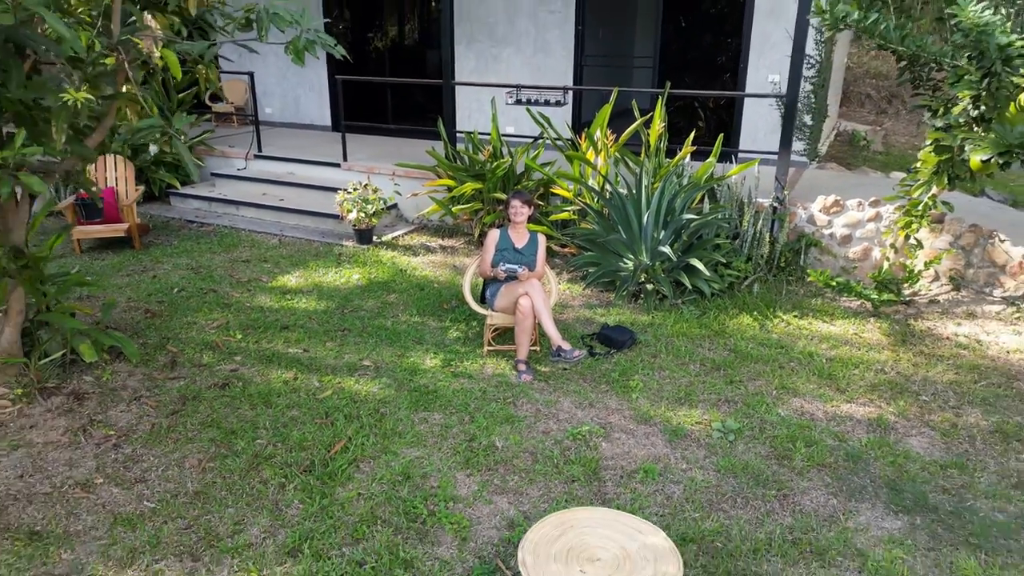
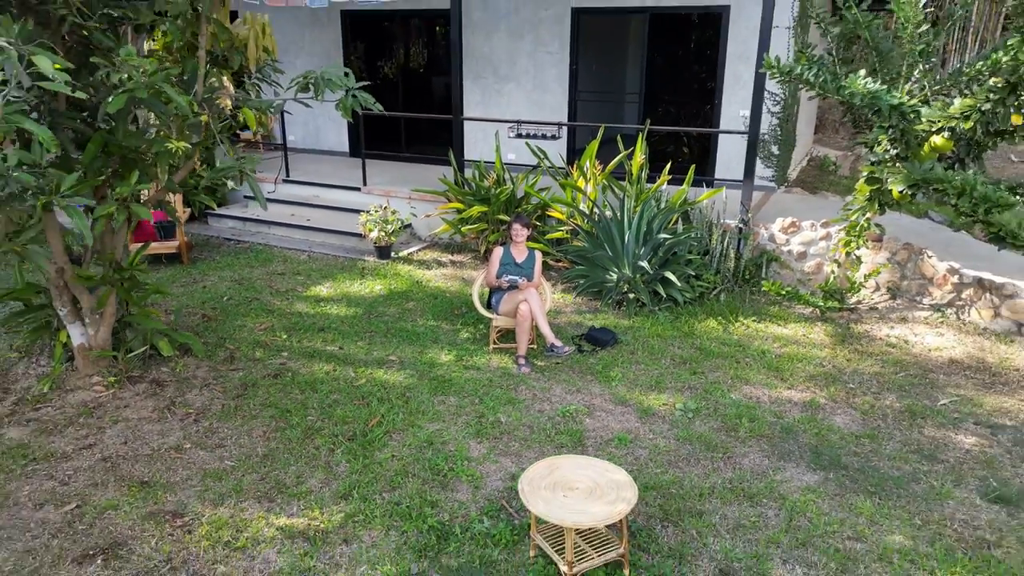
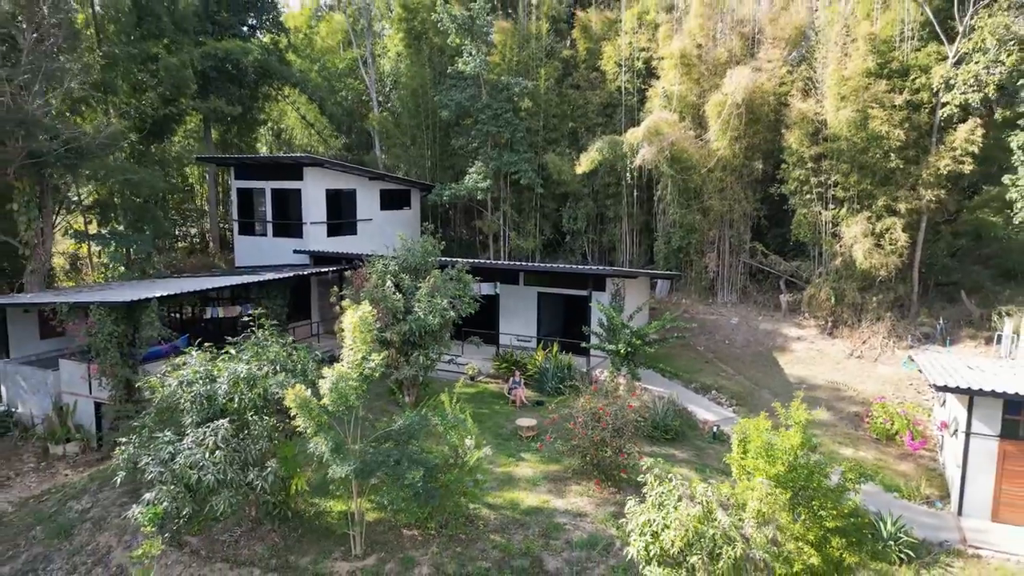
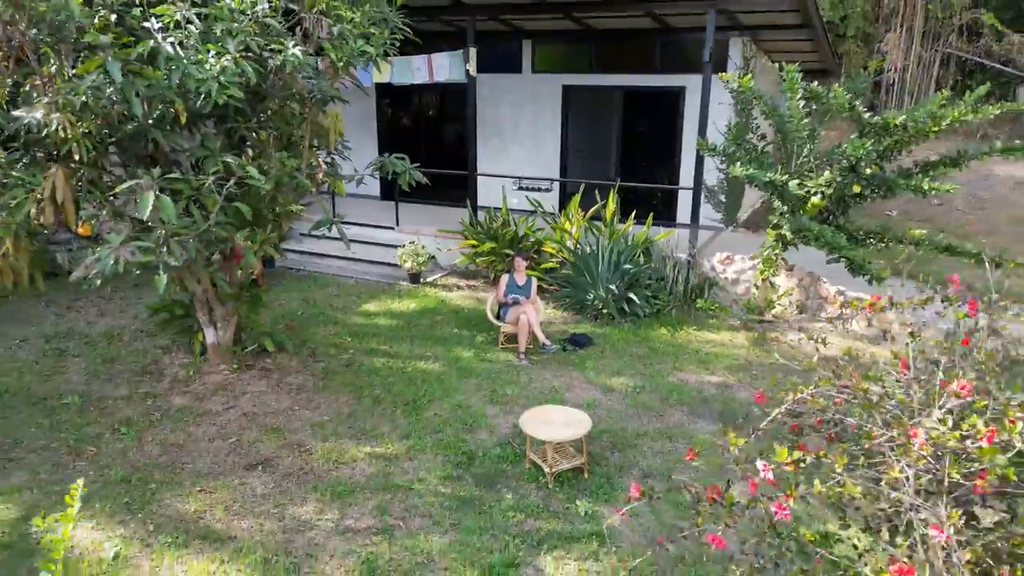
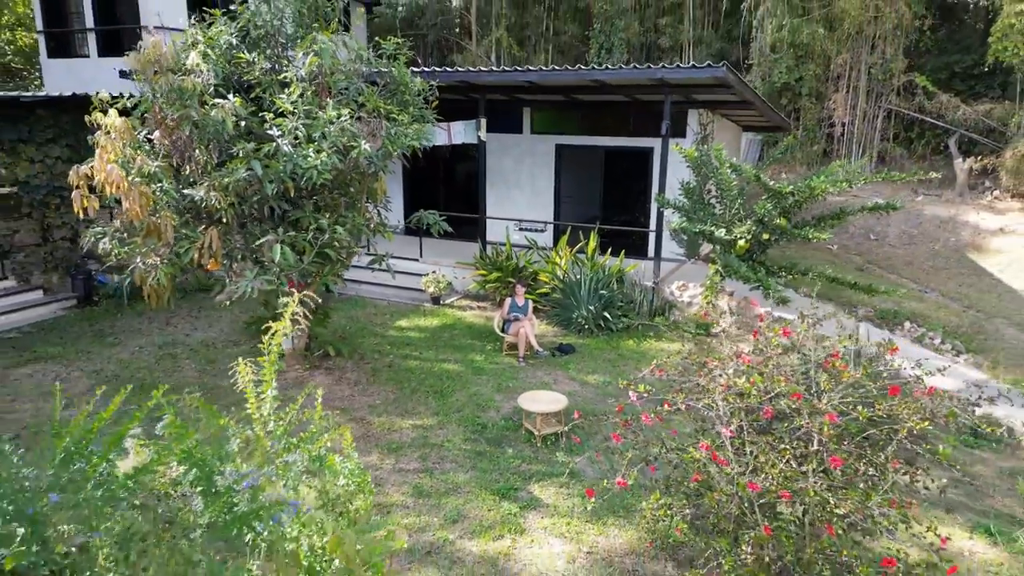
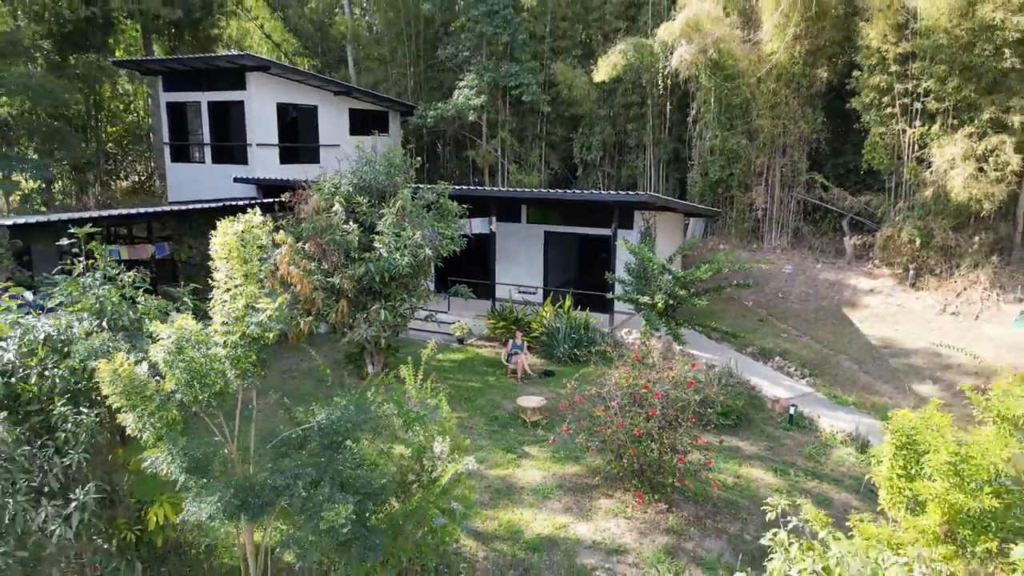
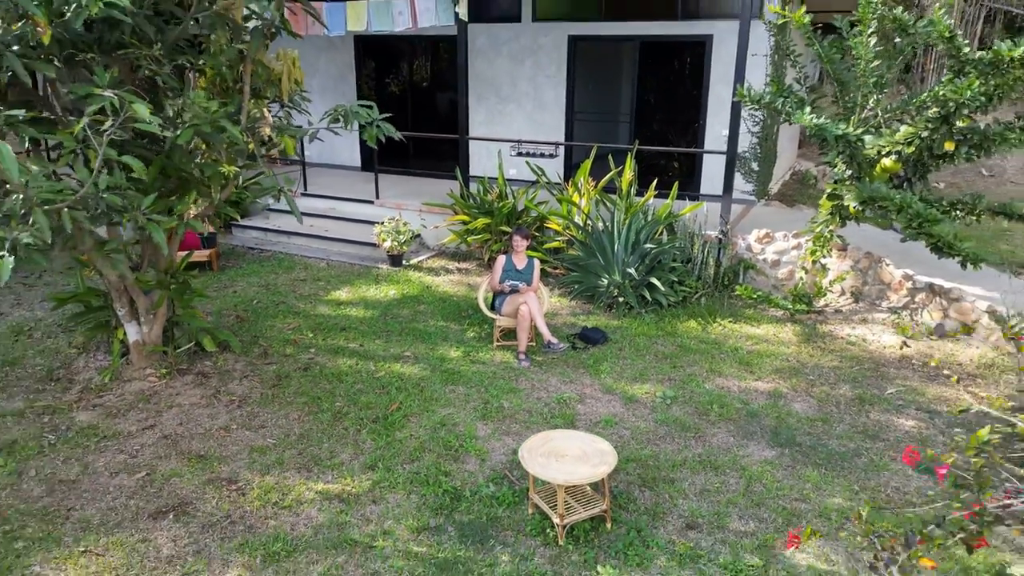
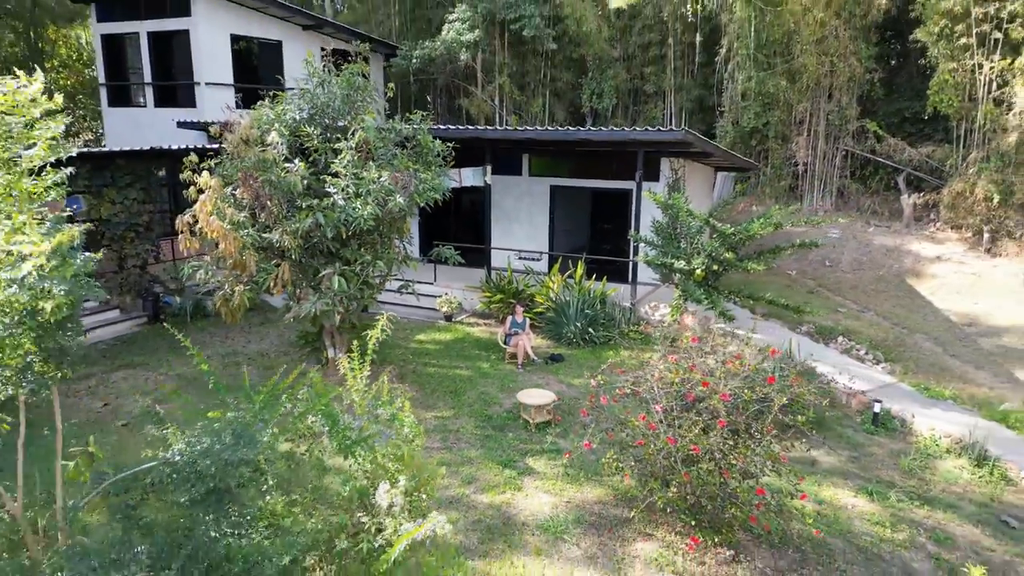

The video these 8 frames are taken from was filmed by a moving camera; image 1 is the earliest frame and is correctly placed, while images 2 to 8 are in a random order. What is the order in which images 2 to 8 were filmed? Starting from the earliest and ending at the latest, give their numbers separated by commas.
2, 7, 4, 5, 8, 6, 3
